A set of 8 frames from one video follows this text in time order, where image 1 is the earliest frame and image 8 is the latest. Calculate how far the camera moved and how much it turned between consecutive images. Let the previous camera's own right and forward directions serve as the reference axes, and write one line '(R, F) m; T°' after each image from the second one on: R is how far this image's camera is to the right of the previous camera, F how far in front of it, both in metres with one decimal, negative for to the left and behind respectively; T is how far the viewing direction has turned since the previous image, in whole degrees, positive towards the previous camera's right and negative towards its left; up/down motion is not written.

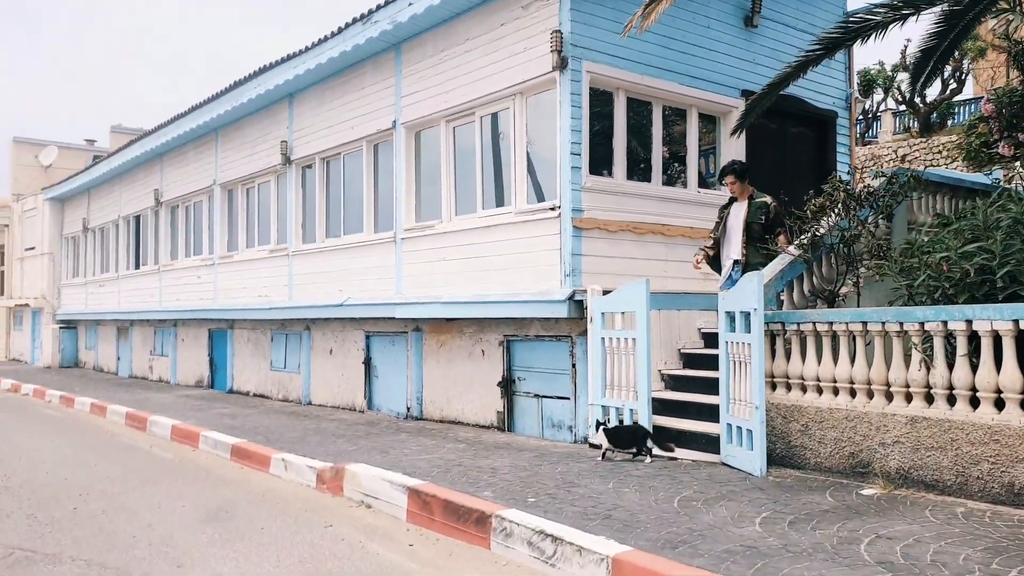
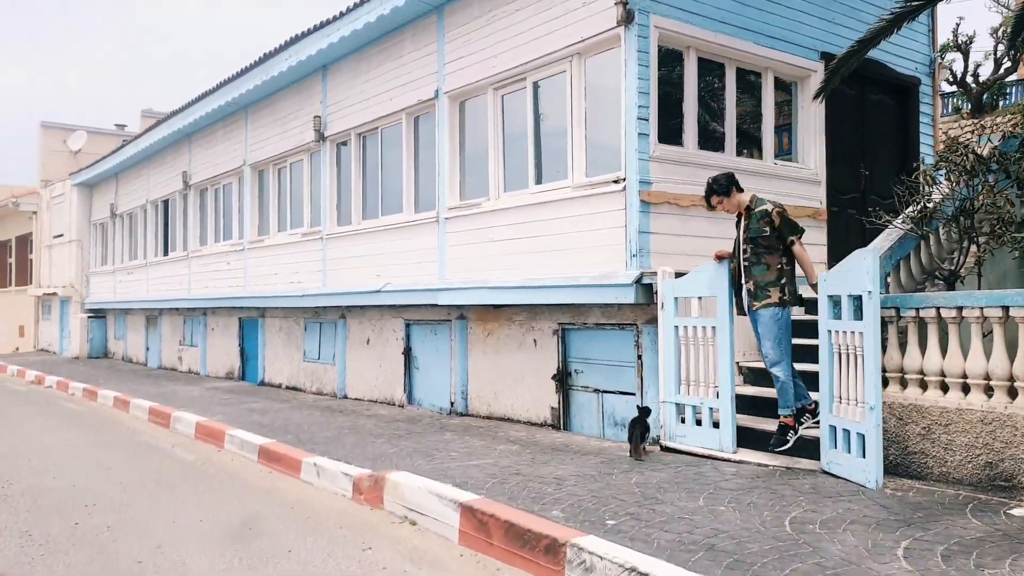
(-0.2, +0.9) m; -2°
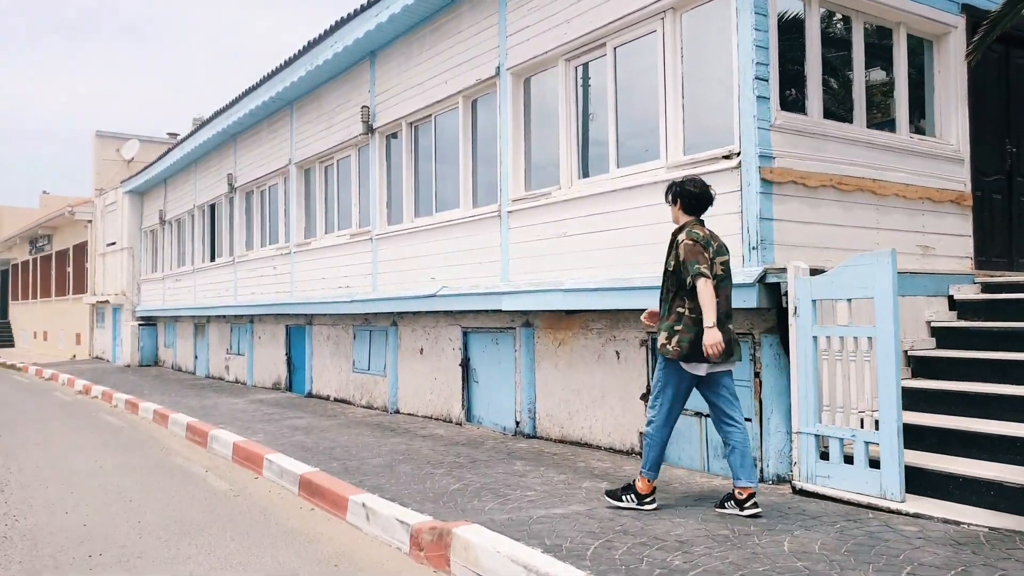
(-0.3, +1.2) m; -4°
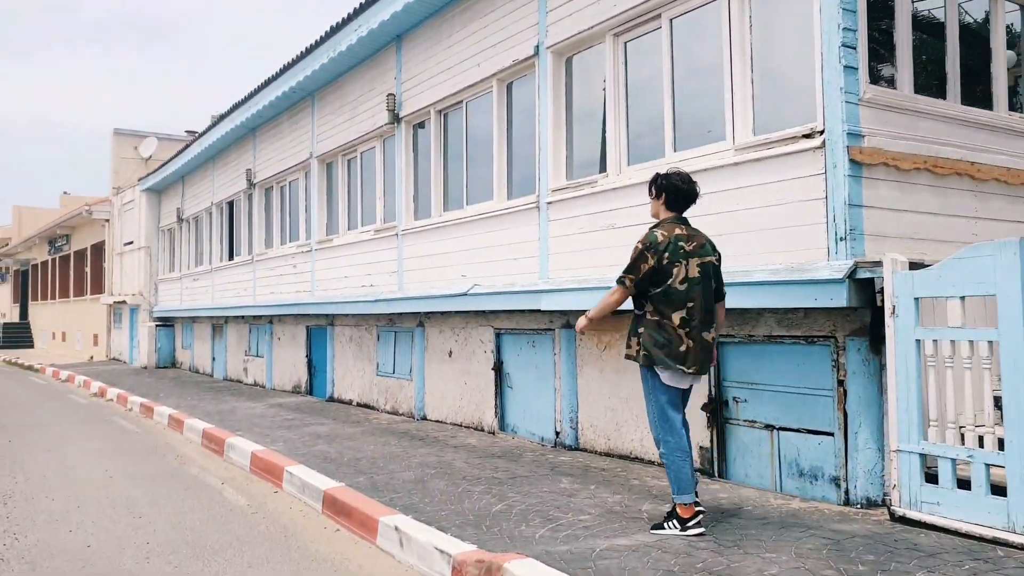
(-0.2, +0.6) m; -1°
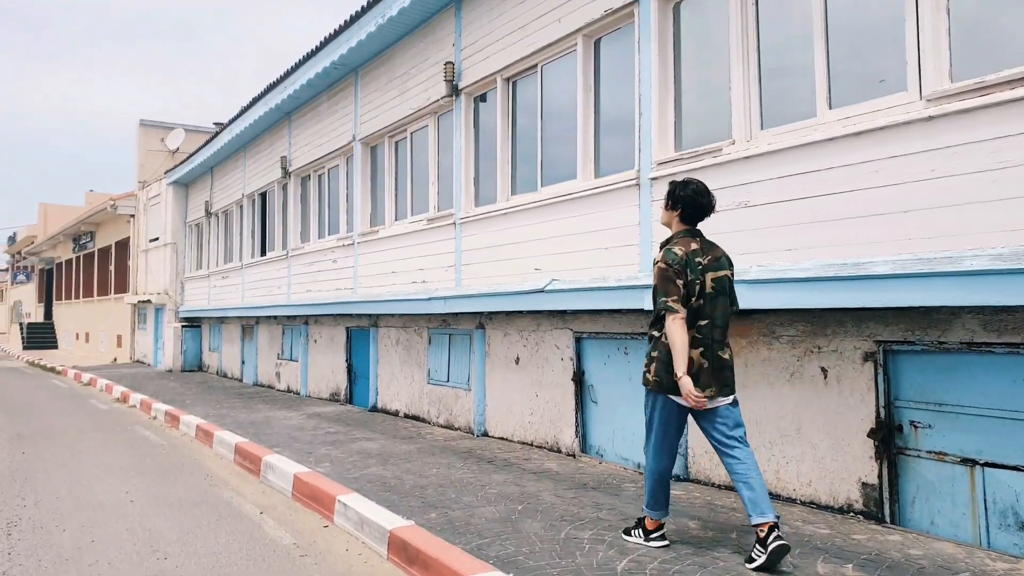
(-0.5, +1.2) m; -2°
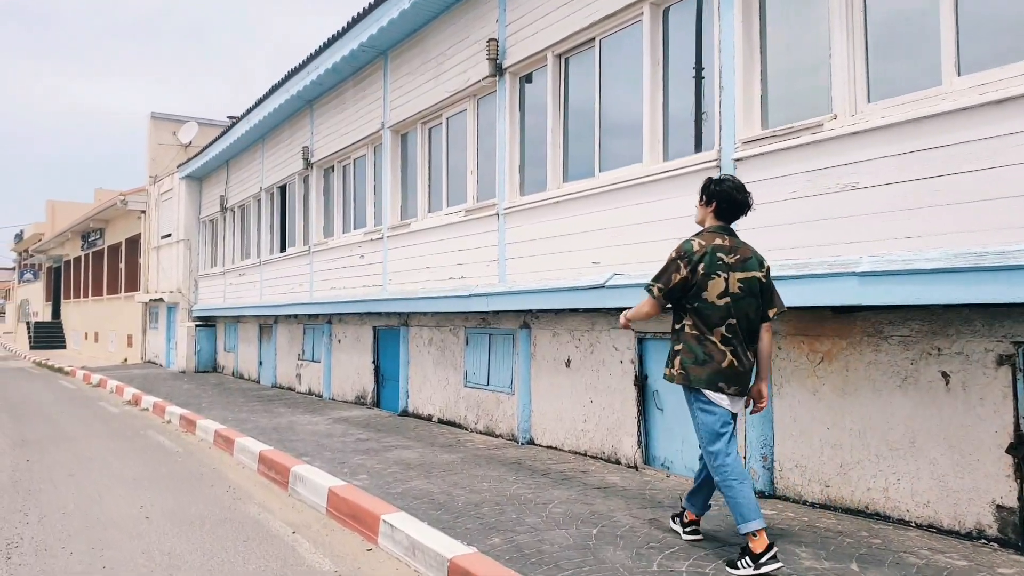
(-0.4, +0.6) m; 0°
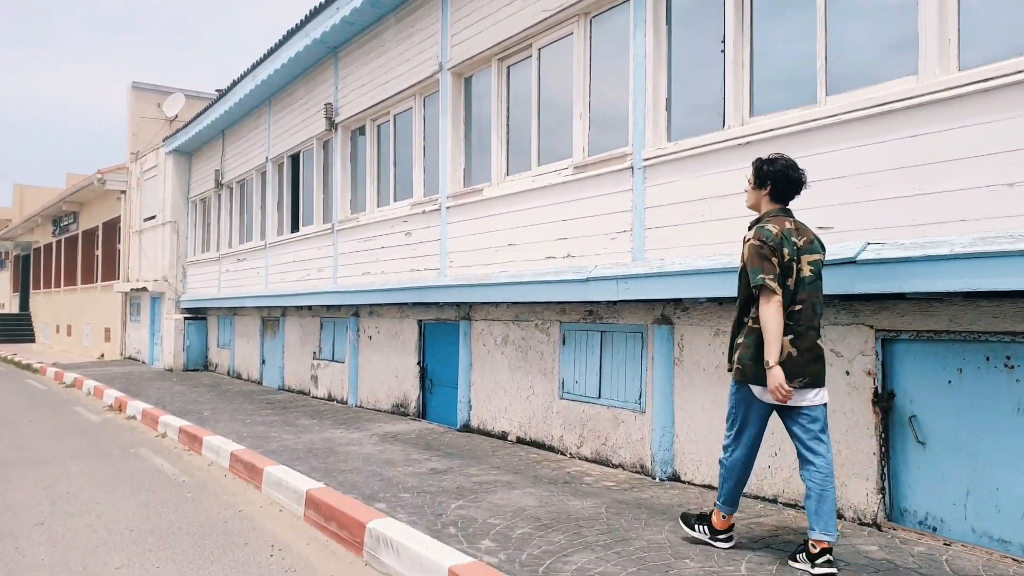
(-1.2, +2.1) m; +2°
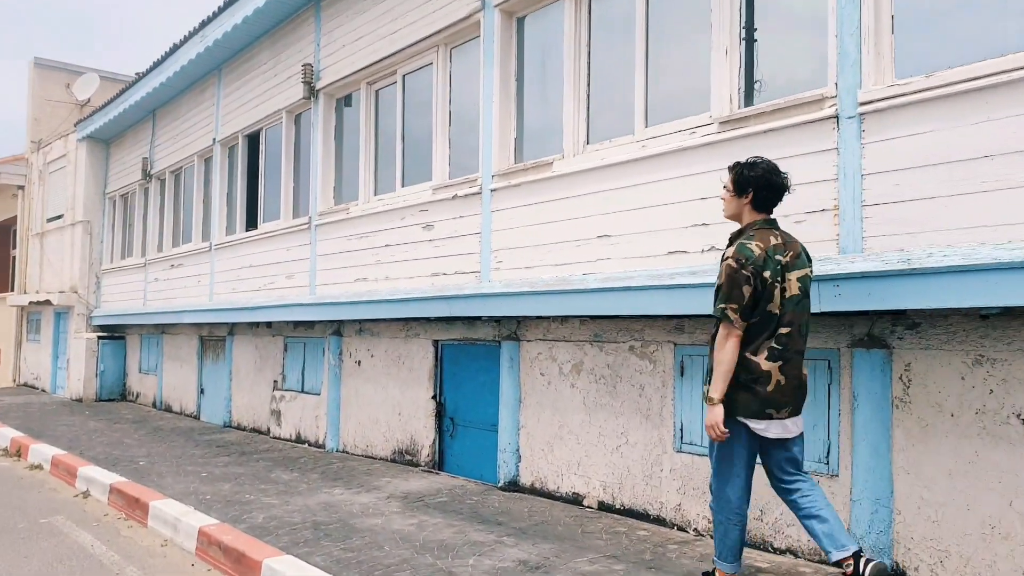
(-1.2, +2.1) m; +6°
